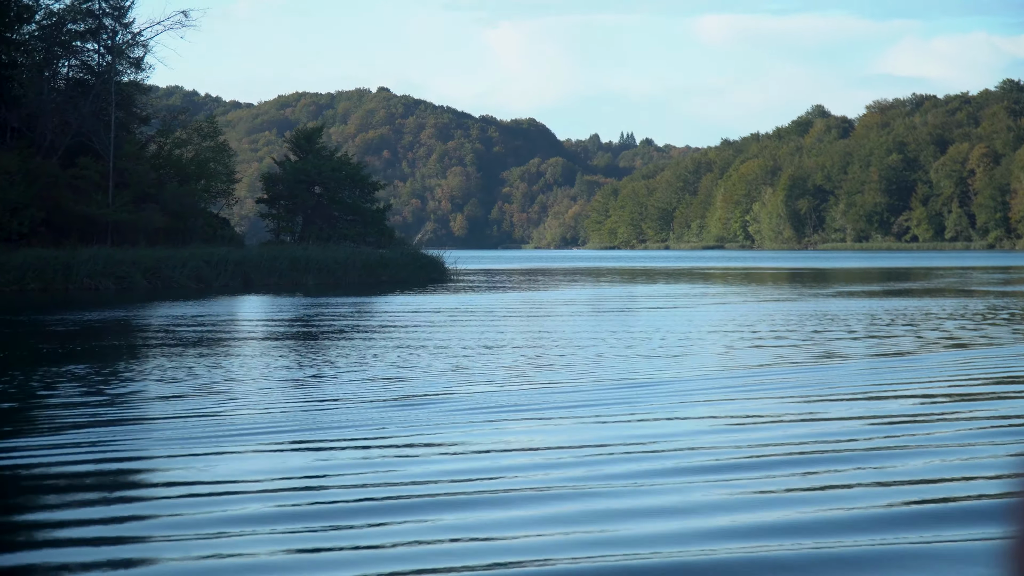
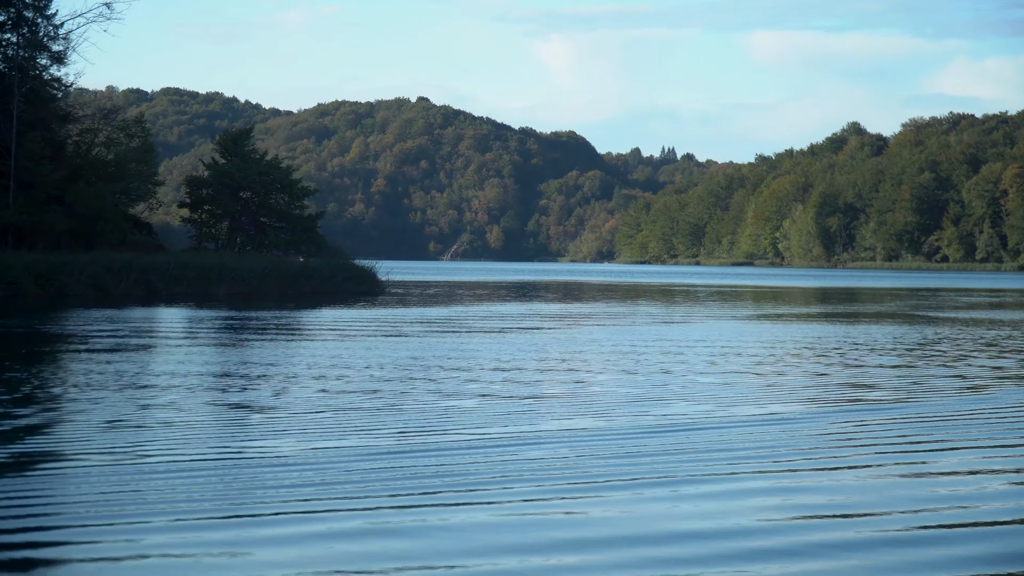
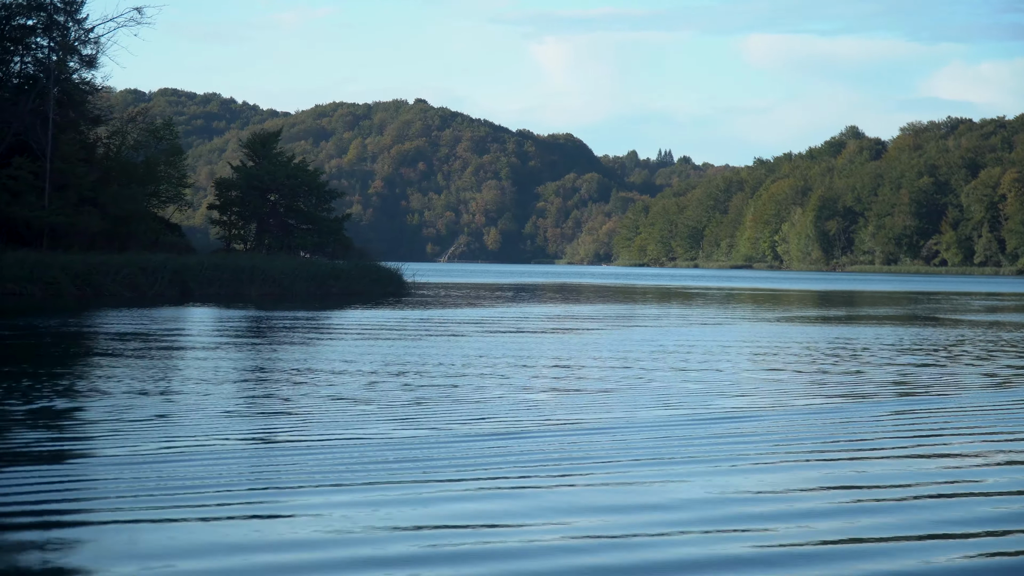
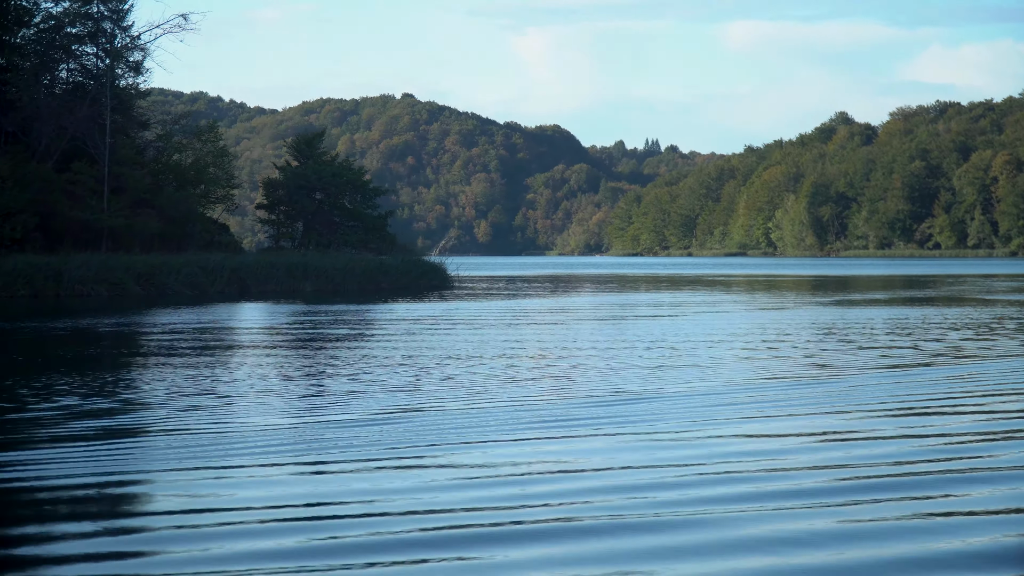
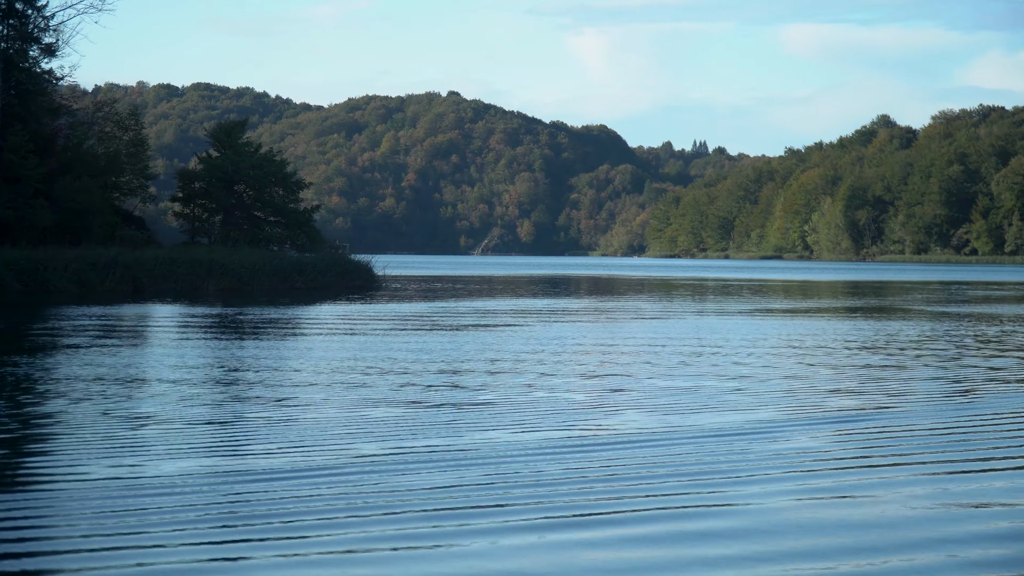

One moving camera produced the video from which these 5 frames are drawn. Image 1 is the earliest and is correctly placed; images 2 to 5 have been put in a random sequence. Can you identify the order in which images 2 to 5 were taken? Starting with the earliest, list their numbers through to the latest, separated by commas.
4, 3, 2, 5
